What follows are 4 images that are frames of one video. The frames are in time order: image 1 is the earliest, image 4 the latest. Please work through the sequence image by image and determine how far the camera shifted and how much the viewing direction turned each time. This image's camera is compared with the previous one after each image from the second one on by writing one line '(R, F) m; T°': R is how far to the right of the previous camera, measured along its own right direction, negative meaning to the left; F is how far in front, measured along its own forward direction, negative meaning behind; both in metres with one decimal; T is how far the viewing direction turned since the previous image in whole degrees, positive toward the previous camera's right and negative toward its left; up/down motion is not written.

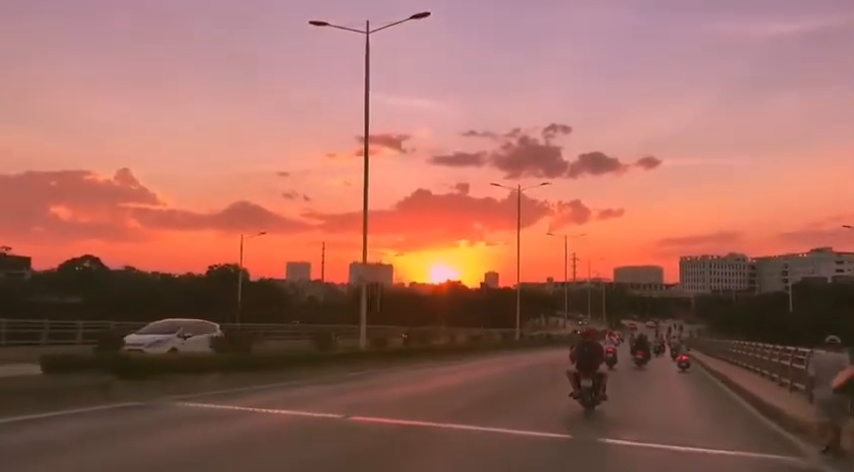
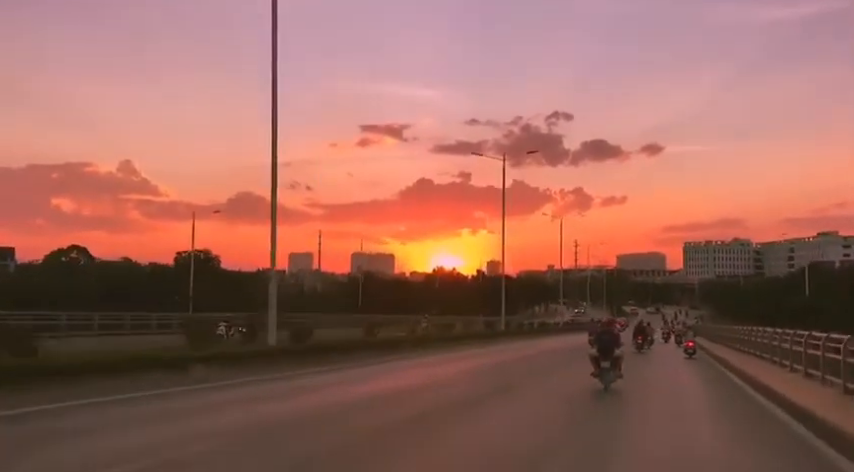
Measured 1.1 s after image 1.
(+0.2, +1.0) m; 0°
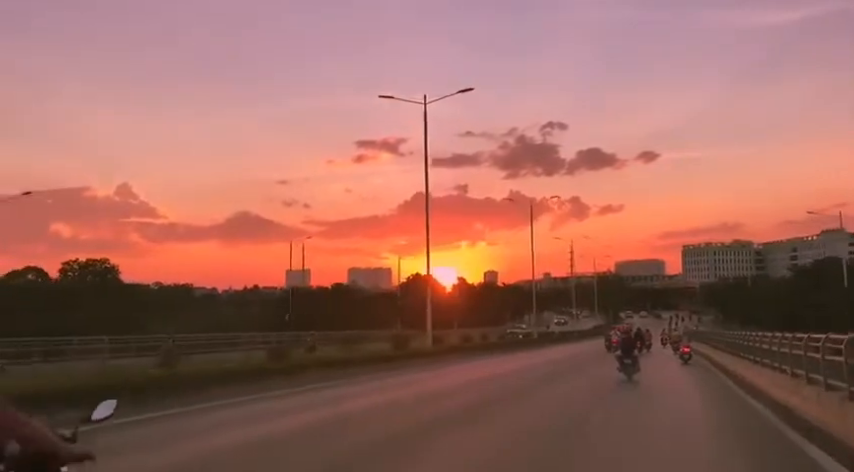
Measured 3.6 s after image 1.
(-0.2, -0.8) m; 0°
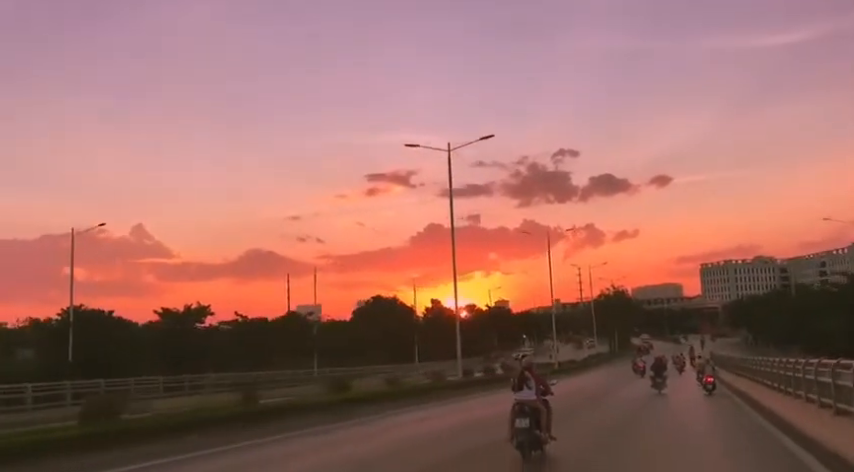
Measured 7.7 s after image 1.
(-0.5, -2.0) m; -1°
